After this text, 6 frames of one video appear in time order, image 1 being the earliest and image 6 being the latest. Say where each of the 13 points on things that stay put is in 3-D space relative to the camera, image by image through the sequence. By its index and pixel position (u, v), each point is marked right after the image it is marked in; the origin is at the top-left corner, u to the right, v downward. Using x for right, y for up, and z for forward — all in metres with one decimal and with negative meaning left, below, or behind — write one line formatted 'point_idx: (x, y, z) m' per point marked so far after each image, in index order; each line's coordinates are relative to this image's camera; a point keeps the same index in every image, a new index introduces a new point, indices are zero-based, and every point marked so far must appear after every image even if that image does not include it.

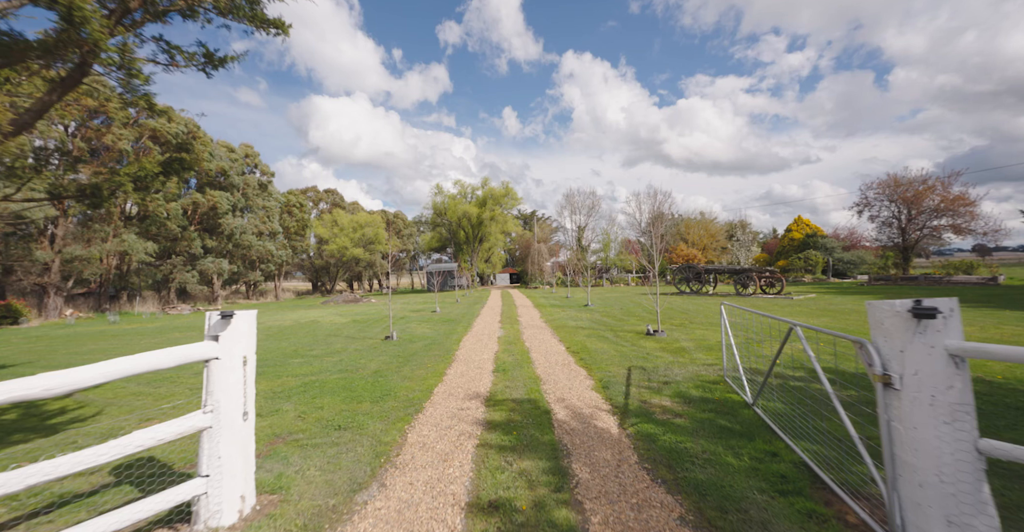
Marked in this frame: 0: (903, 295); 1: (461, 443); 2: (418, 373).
0: (+15.8, -1.2, +16.3) m
1: (-0.5, -1.8, +4.0) m
2: (-1.6, -1.9, +6.9) m
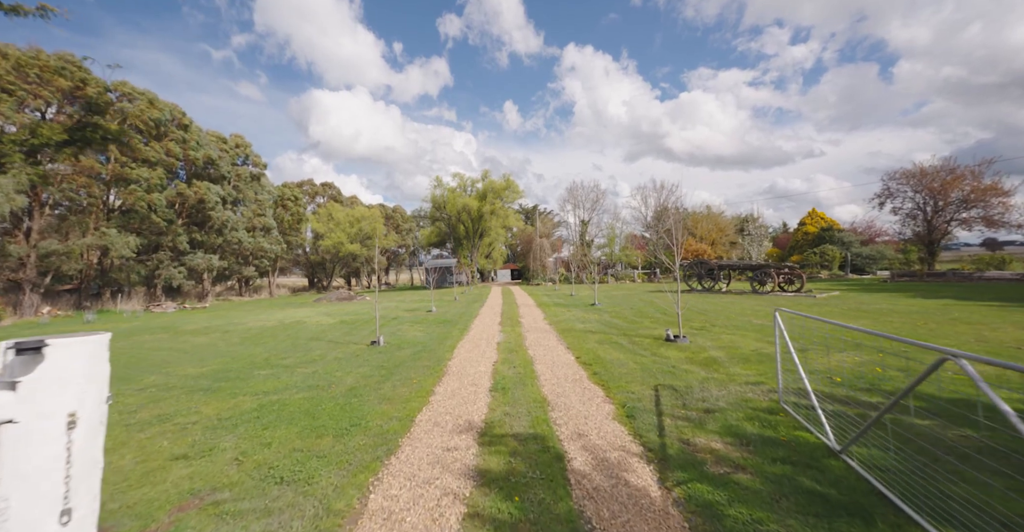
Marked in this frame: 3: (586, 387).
0: (+15.8, -1.0, +15.1) m
1: (-0.5, -1.8, +2.9) m
2: (-1.6, -1.8, +5.7) m
3: (+1.0, -1.7, +5.6) m
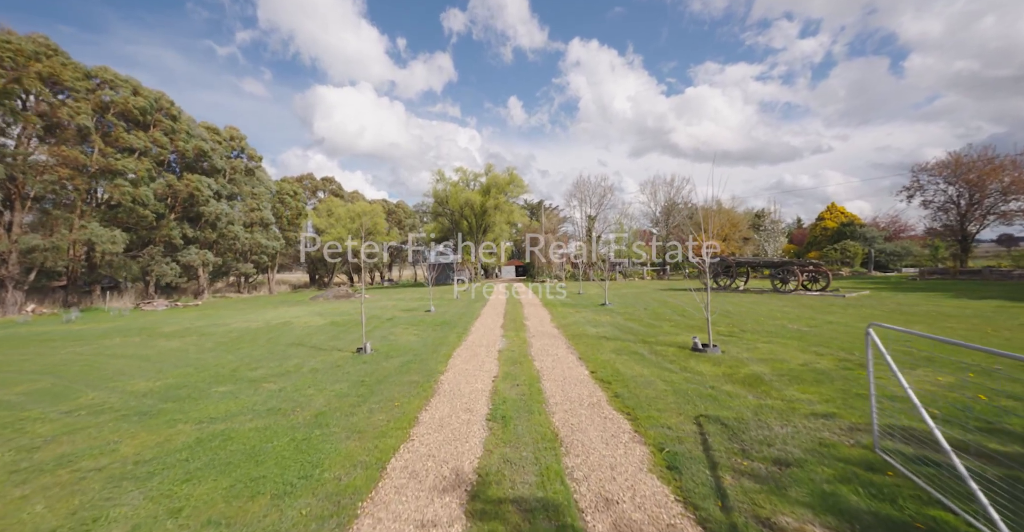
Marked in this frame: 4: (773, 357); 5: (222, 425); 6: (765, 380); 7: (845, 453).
0: (+15.9, -0.9, +13.8) m
1: (-0.5, -1.8, +1.7) m
2: (-1.6, -1.8, +4.6) m
3: (+1.1, -1.7, +4.5) m
4: (+4.3, -1.5, +6.6) m
5: (-3.4, -1.9, +4.7) m
6: (+3.4, -1.5, +5.4) m
7: (+2.7, -1.5, +3.3) m
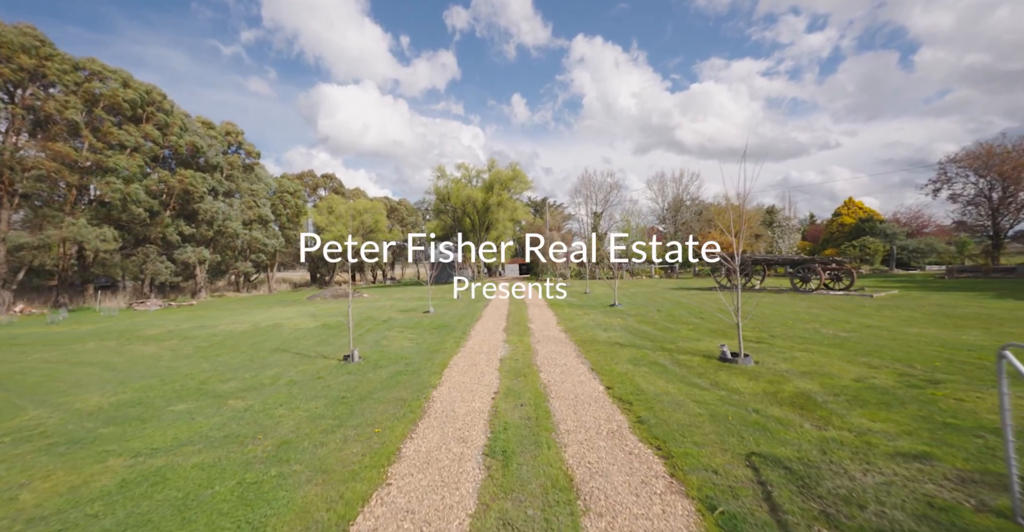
0: (+16.1, -0.8, +12.7) m
1: (-0.5, -1.8, +0.9) m
2: (-1.5, -1.8, +3.8) m
3: (+1.1, -1.7, +3.6) m
4: (+4.3, -1.5, +5.7) m
5: (-3.3, -1.8, +3.8) m
6: (+3.4, -1.5, +4.5) m
7: (+2.7, -1.5, +2.4) m
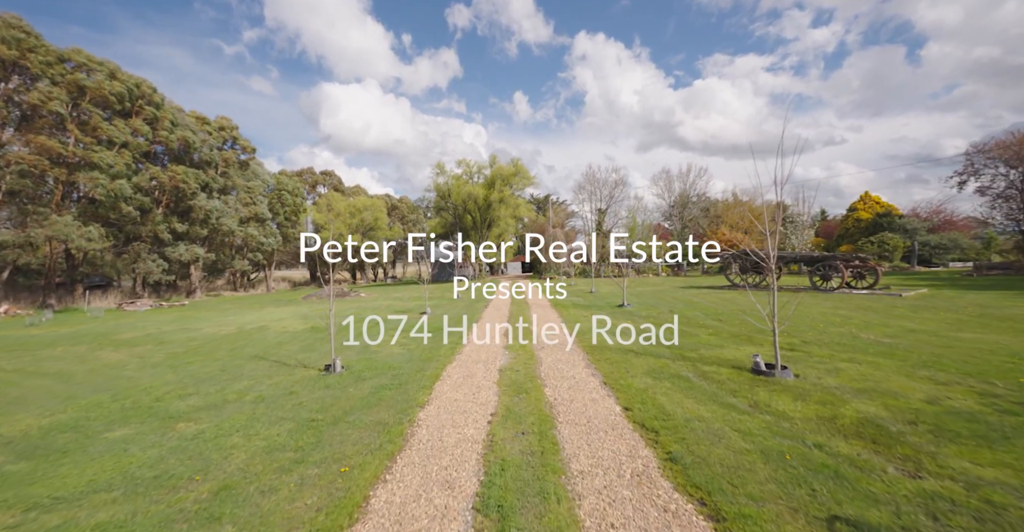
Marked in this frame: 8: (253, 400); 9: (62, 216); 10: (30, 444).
0: (+16.1, -0.7, +11.8) m
1: (-0.5, -1.8, 0.0) m
2: (-1.5, -1.8, +2.9) m
3: (+1.1, -1.7, +2.7) m
4: (+4.3, -1.4, +4.8) m
5: (-3.3, -1.8, +3.0) m
6: (+3.4, -1.5, +3.6) m
7: (+2.7, -1.5, +1.5) m
8: (-3.6, -1.9, +5.7) m
9: (-21.9, +2.4, +19.8) m
10: (-5.1, -1.9, +4.3) m
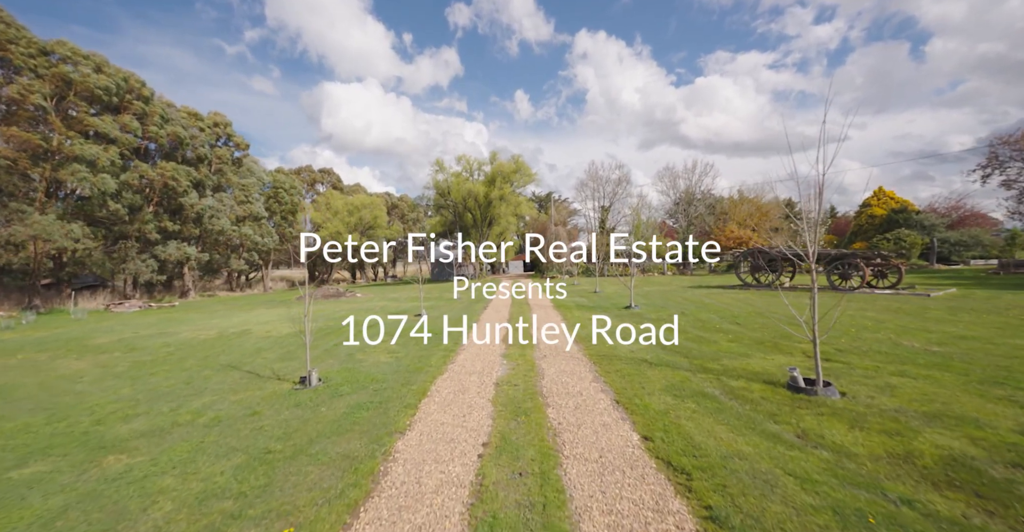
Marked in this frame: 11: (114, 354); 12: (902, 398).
0: (+16.1, -0.7, +10.9) m
1: (-0.6, -1.8, -0.8) m
2: (-1.6, -1.8, +2.1) m
3: (+1.0, -1.7, +1.9) m
4: (+4.3, -1.4, +4.0) m
5: (-3.4, -1.9, +2.2) m
6: (+3.4, -1.5, +2.8) m
7: (+2.6, -1.5, +0.7) m
8: (-3.7, -1.9, +4.9) m
9: (-21.9, +2.4, +19.1) m
10: (-5.2, -1.9, +3.5) m
11: (-9.0, -2.0, +9.2) m
12: (+4.3, -1.4, +4.4) m
